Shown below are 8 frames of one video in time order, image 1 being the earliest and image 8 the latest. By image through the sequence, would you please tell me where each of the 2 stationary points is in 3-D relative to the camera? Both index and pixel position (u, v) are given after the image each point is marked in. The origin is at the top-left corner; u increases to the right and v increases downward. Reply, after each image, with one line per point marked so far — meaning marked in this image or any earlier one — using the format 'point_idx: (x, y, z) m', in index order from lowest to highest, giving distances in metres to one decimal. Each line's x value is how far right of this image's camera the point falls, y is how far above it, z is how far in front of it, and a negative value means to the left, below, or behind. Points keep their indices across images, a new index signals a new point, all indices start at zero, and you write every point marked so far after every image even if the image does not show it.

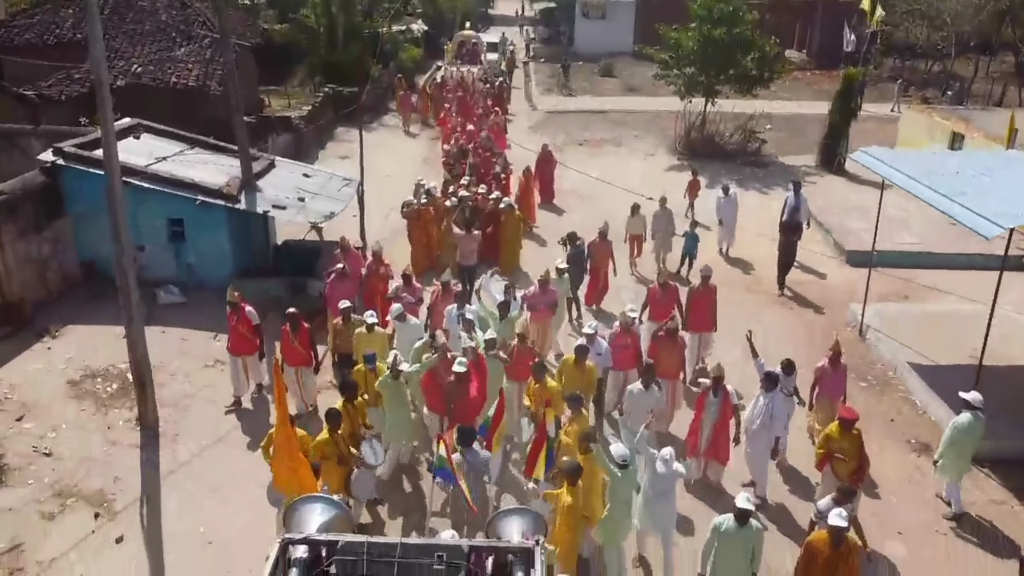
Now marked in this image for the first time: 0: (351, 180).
0: (-2.9, +2.0, +14.8) m
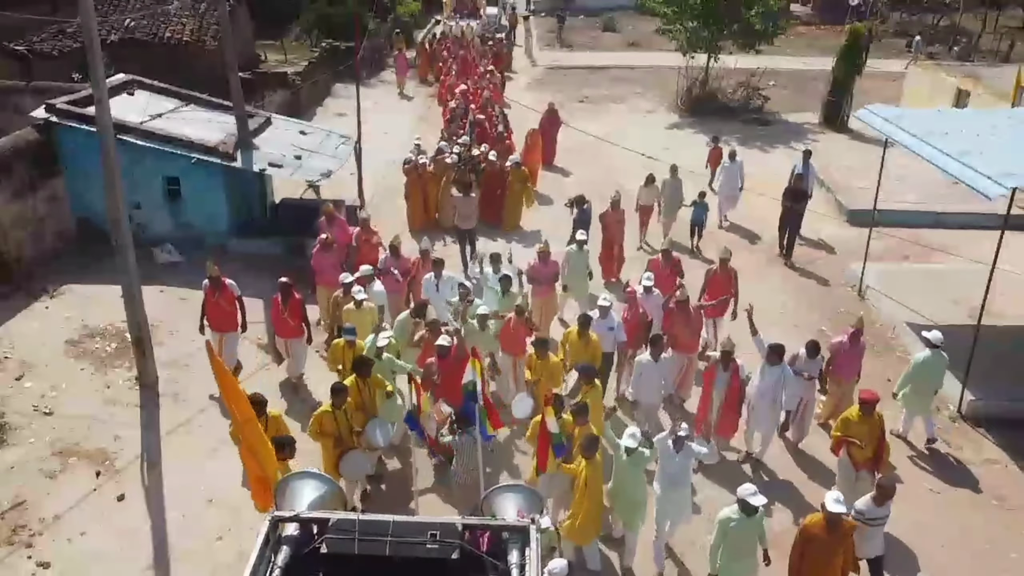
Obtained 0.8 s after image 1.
0: (-2.9, +2.7, +14.6) m
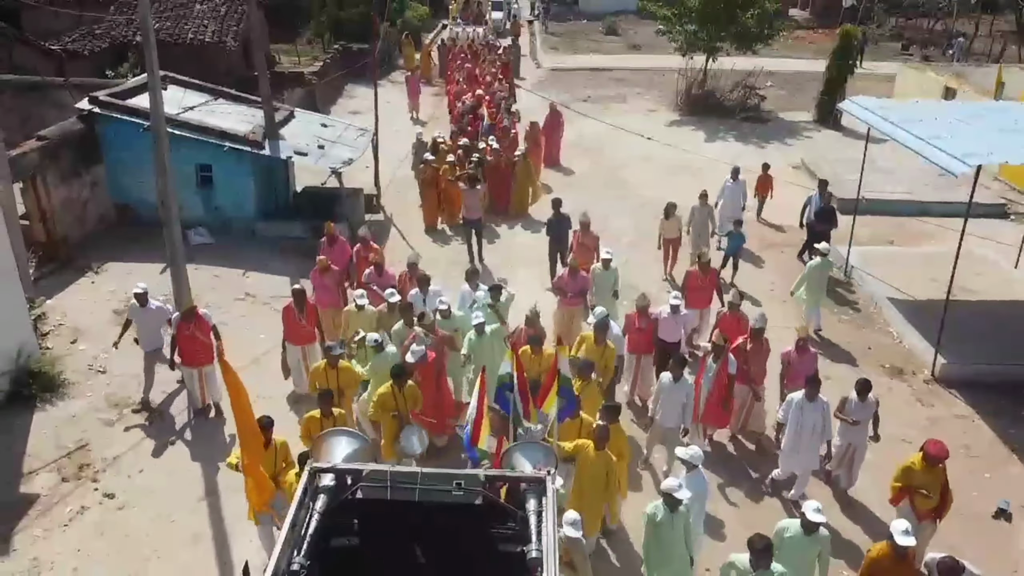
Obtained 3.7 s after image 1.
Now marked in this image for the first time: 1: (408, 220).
0: (-2.8, +3.0, +15.6) m
1: (-2.0, +1.3, +15.5) m
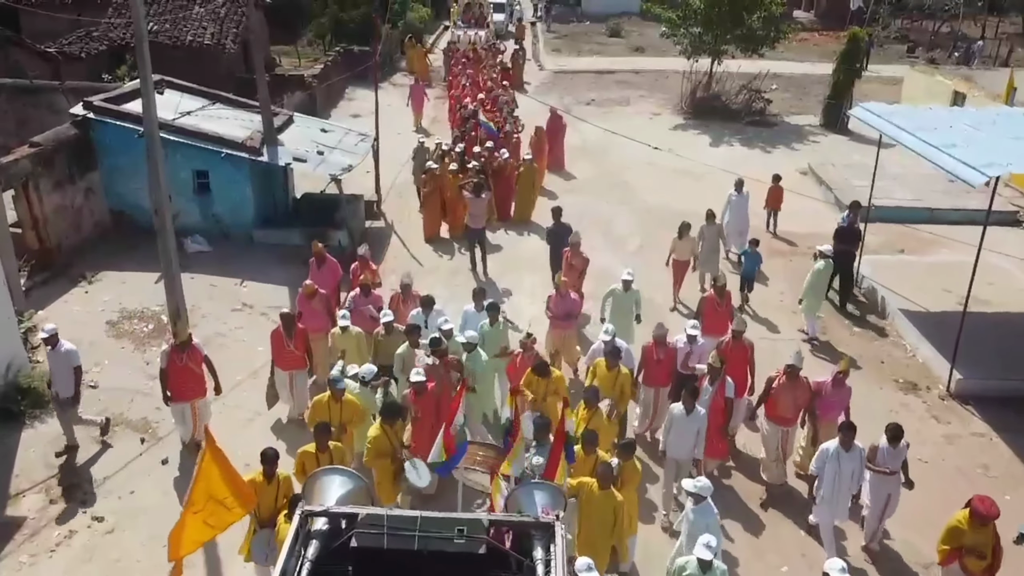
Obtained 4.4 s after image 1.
0: (-2.7, +2.9, +15.3) m
1: (-1.9, +1.1, +15.3) m
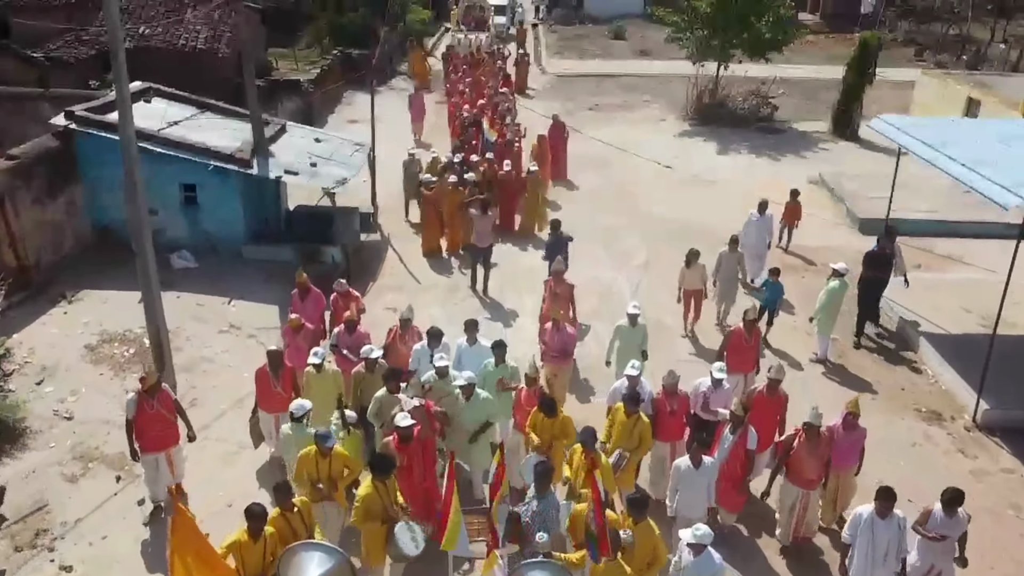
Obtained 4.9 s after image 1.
0: (-2.7, +2.6, +14.7) m
1: (-1.9, +0.9, +14.7) m
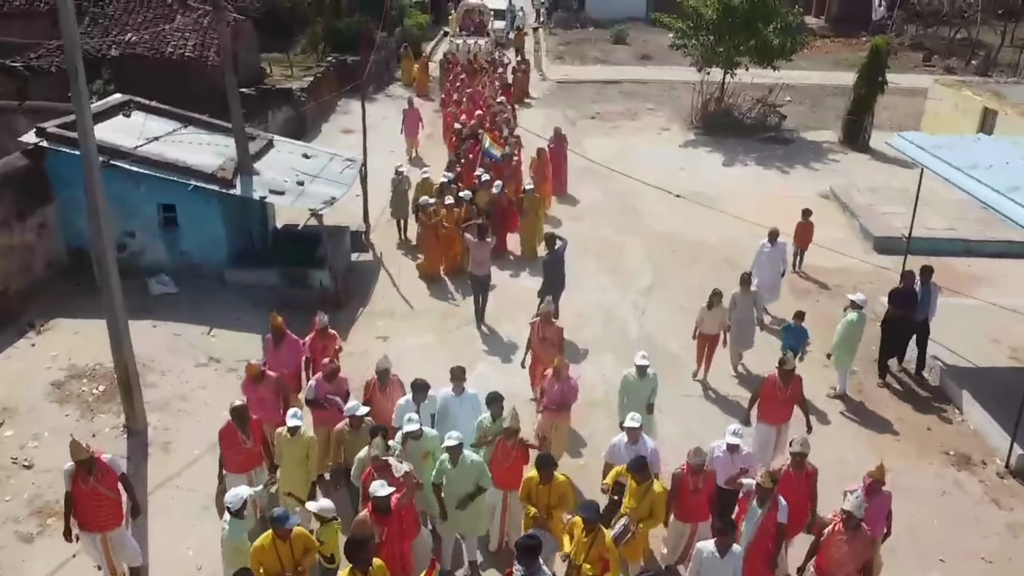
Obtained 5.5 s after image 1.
0: (-2.7, +2.2, +14.0) m
1: (-1.9, +0.5, +14.0) m
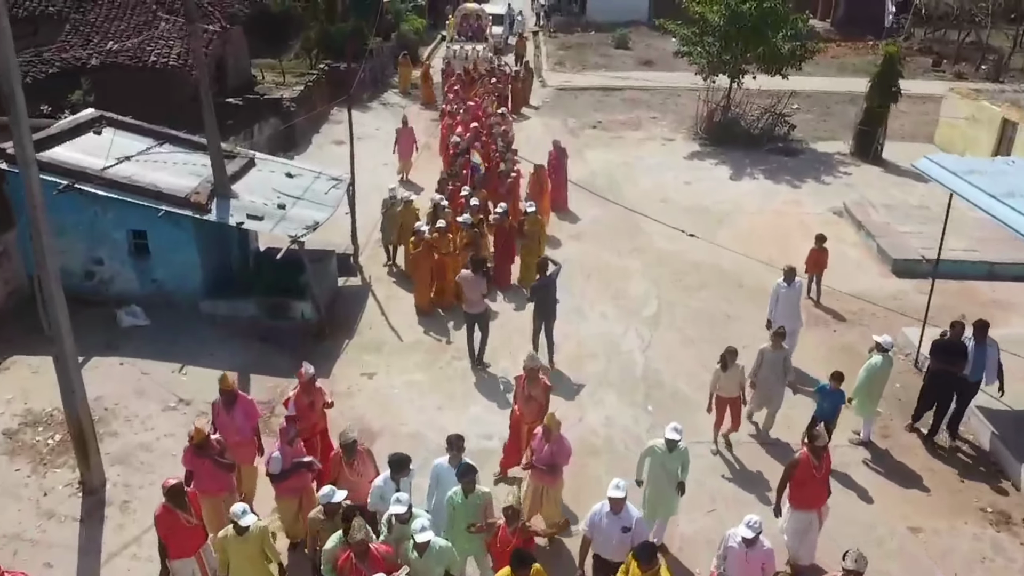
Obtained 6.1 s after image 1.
0: (-2.8, +1.8, +13.2) m
1: (-2.0, 0.0, +13.2) m
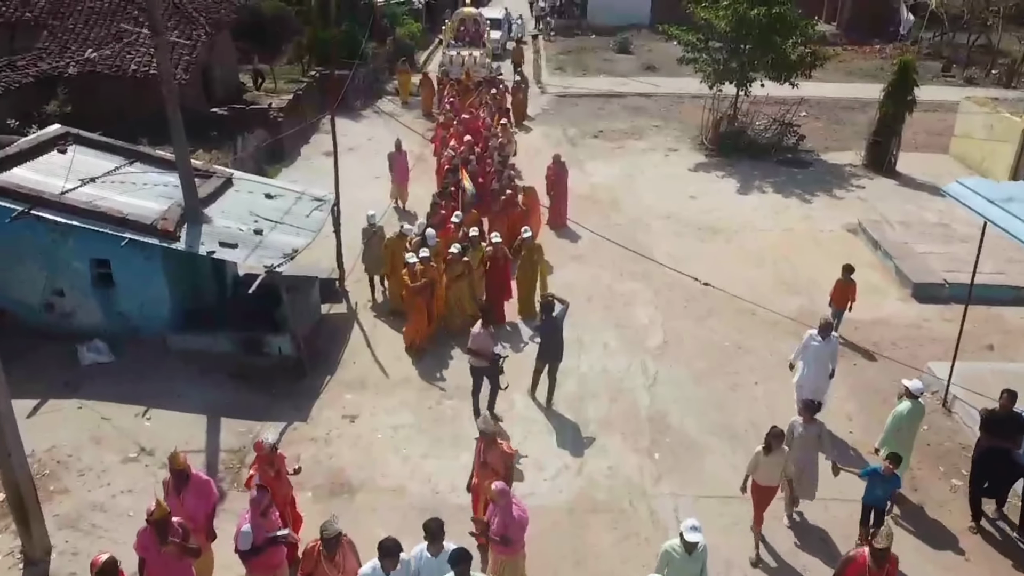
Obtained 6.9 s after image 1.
0: (-2.9, +1.3, +12.3) m
1: (-2.1, -0.4, +12.3) m
